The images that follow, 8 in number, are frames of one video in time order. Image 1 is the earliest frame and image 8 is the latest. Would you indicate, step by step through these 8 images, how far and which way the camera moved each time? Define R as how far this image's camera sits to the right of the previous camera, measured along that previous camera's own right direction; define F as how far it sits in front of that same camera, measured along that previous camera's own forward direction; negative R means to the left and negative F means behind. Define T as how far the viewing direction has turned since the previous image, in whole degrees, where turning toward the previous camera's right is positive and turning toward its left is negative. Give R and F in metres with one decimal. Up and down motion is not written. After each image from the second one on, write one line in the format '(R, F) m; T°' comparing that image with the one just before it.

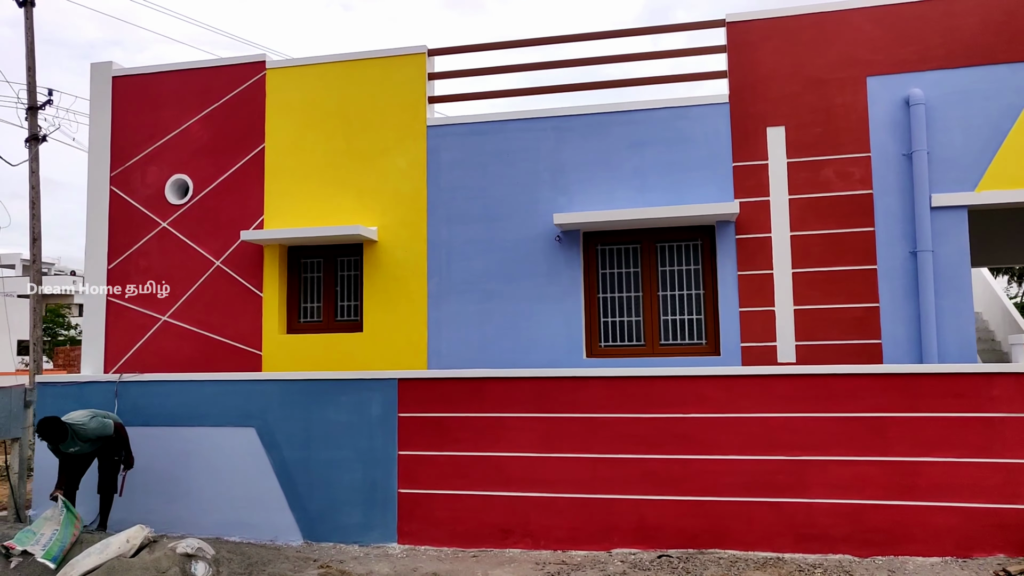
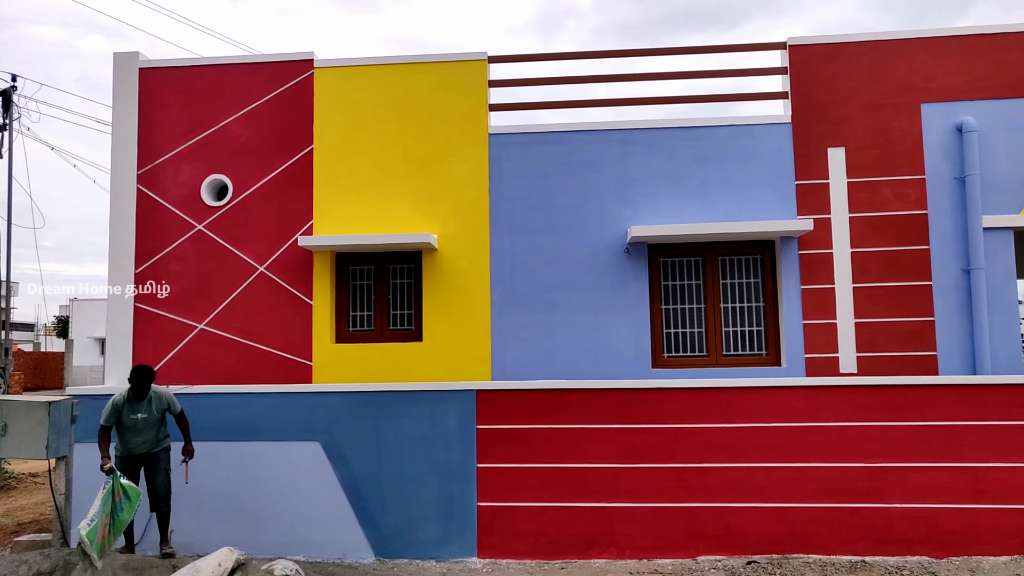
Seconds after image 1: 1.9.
(-1.4, +0.1) m; +7°
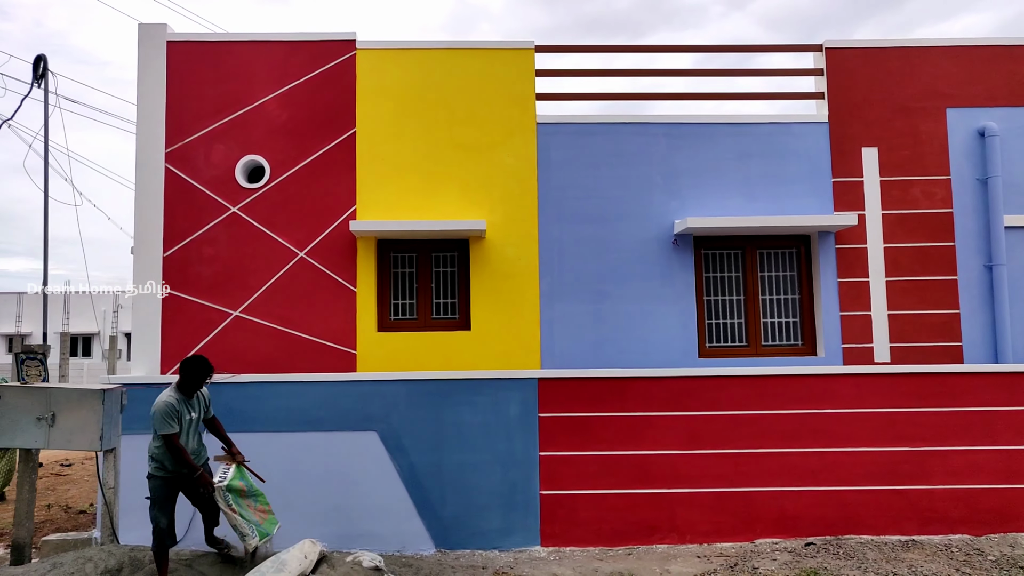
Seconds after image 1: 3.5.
(-1.1, +0.1) m; +6°
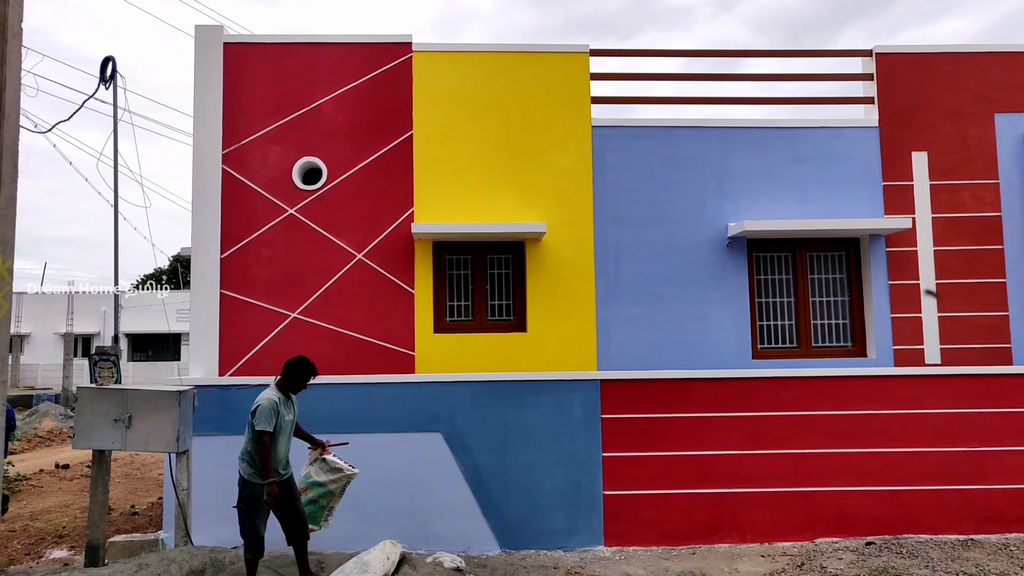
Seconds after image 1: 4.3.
(-0.6, 0.0) m; +1°
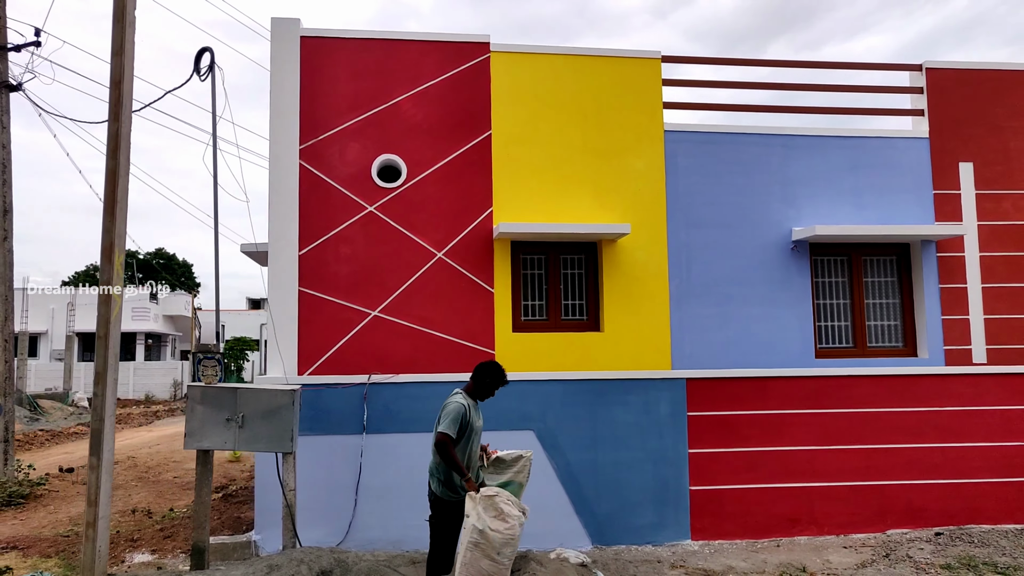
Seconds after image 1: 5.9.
(-1.2, 0.0) m; +4°
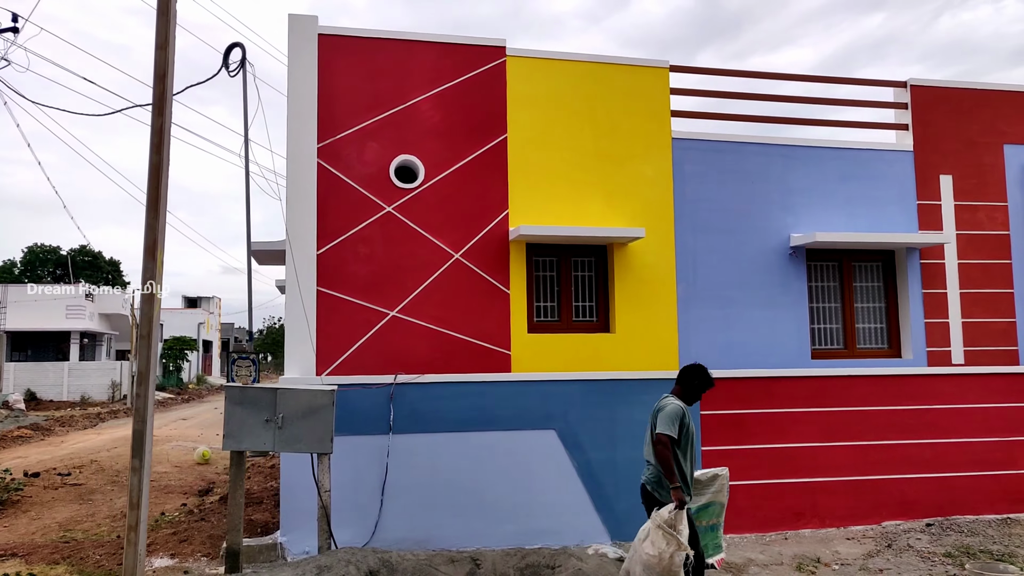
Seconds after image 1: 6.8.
(-0.7, -0.1) m; +5°
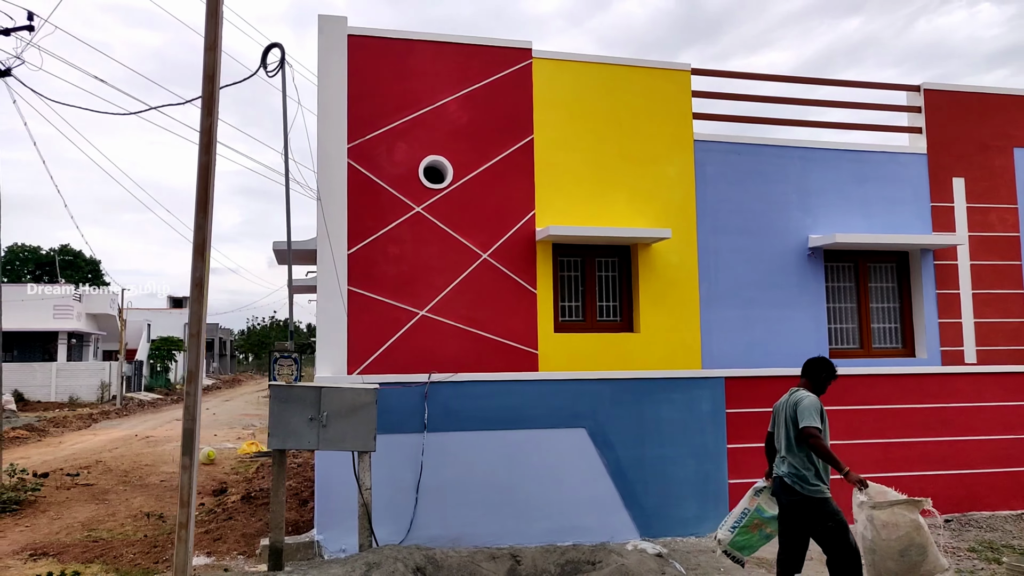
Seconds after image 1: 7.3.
(-0.4, -0.1) m; +1°
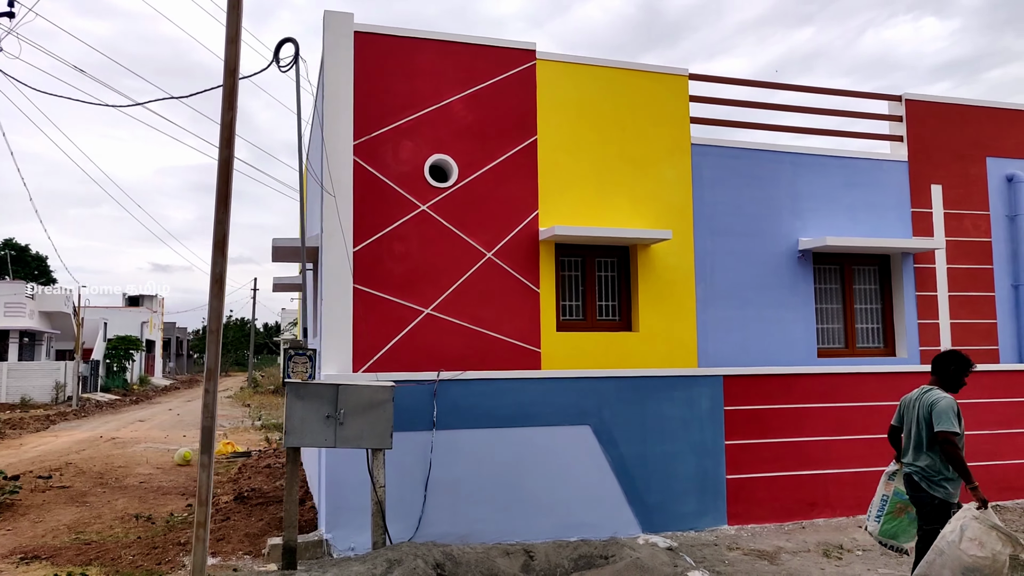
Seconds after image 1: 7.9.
(-0.4, 0.0) m; +3°
